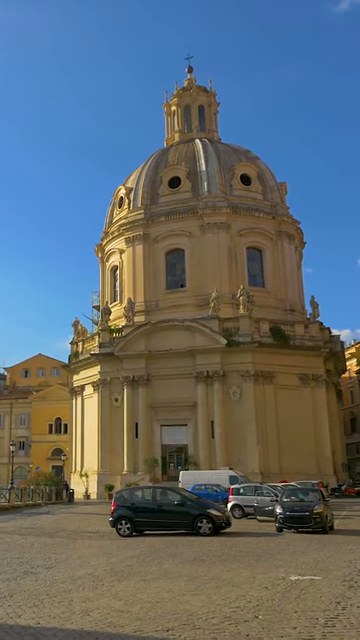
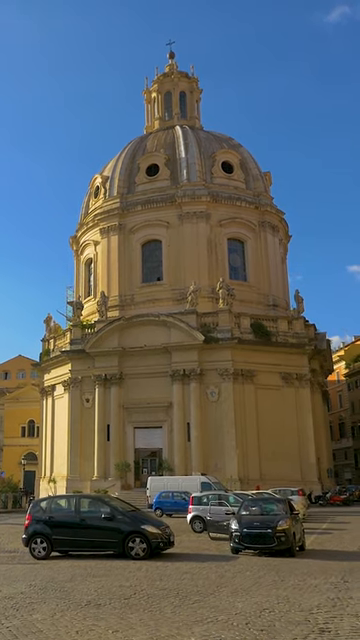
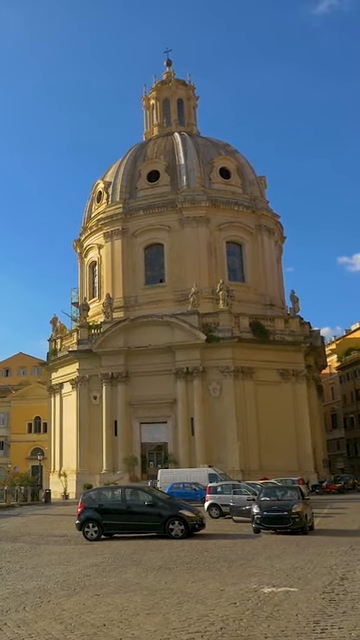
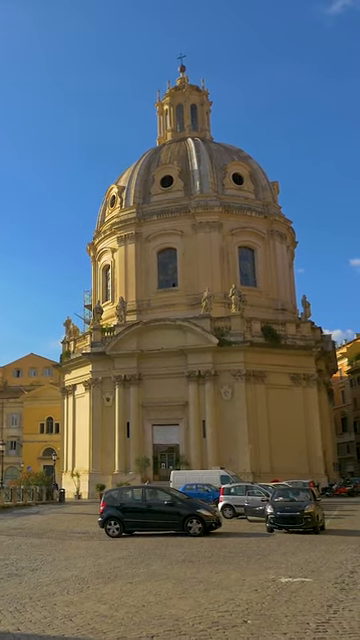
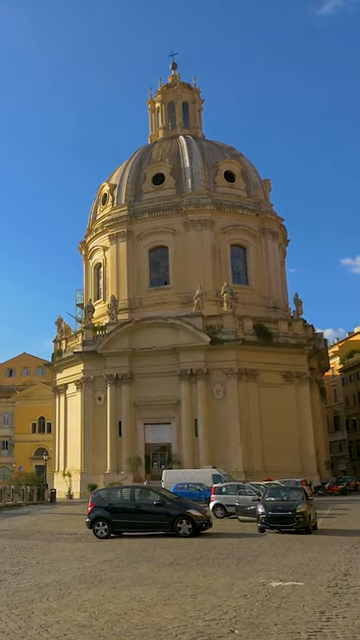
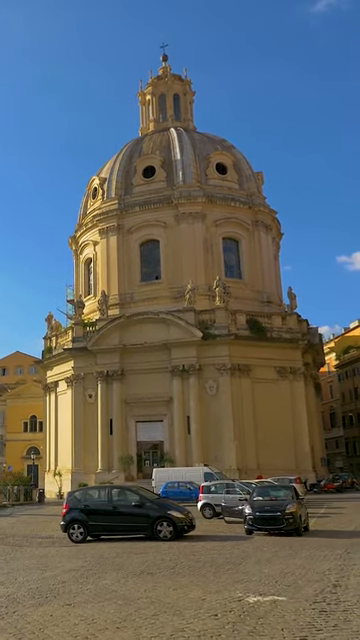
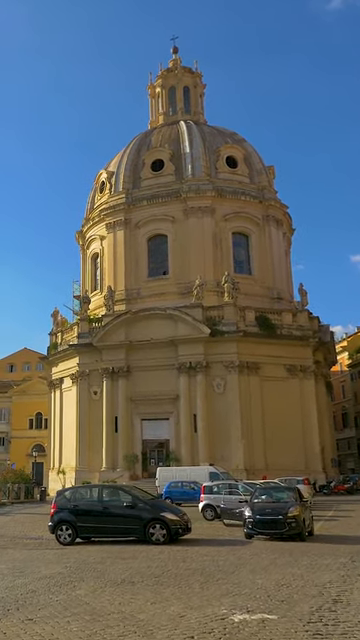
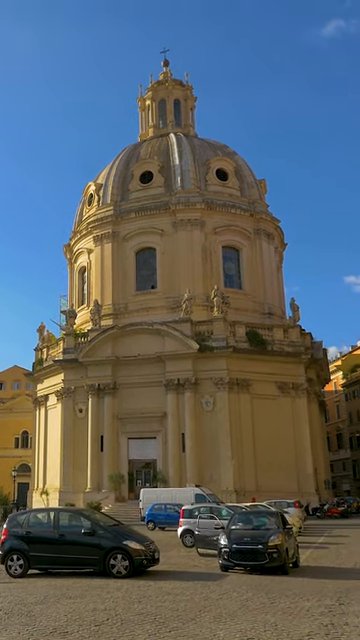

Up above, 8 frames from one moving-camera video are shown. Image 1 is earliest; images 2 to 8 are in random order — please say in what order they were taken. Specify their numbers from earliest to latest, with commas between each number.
4, 5, 3, 6, 7, 2, 8
